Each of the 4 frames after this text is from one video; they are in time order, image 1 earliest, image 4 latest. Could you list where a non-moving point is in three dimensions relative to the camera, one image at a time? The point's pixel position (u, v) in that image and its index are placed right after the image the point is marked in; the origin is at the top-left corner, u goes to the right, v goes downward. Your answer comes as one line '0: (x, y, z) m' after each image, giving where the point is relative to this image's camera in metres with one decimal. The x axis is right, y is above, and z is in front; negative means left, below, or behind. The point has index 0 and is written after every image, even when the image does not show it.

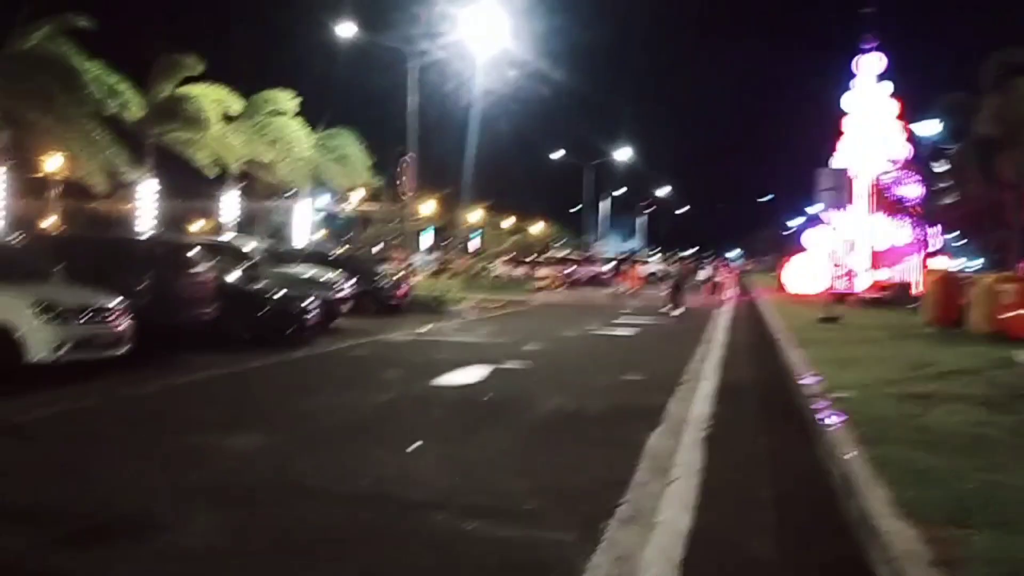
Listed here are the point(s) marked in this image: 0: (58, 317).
0: (-6.9, -0.5, +14.0) m
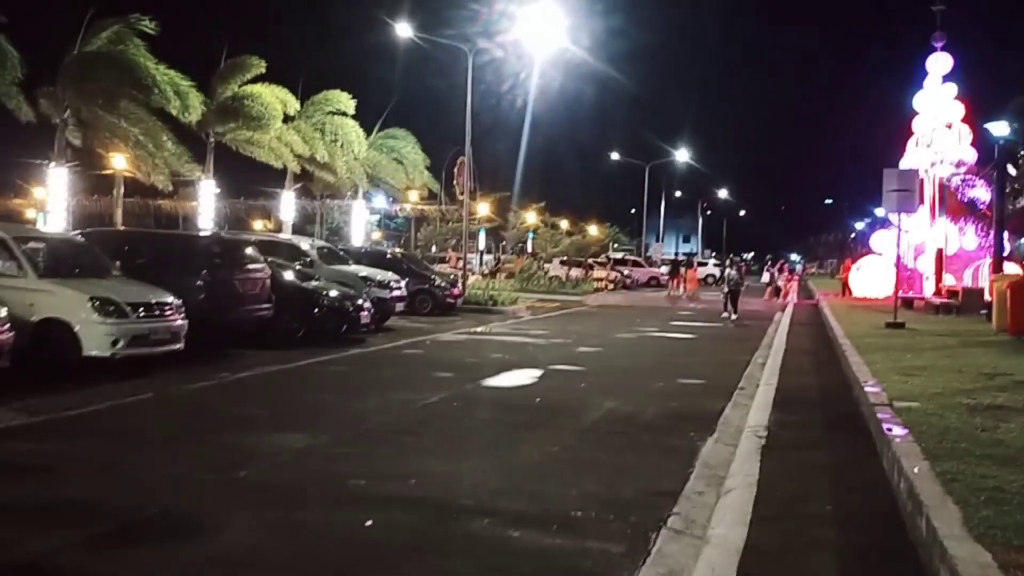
0: (-6.1, -0.4, +14.2) m
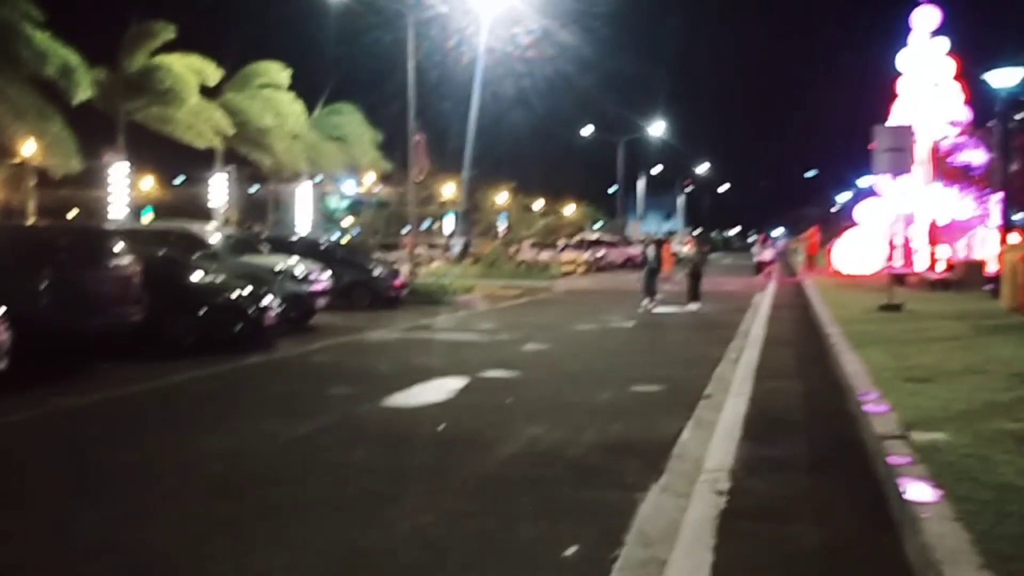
0: (-7.4, -0.5, +11.0) m
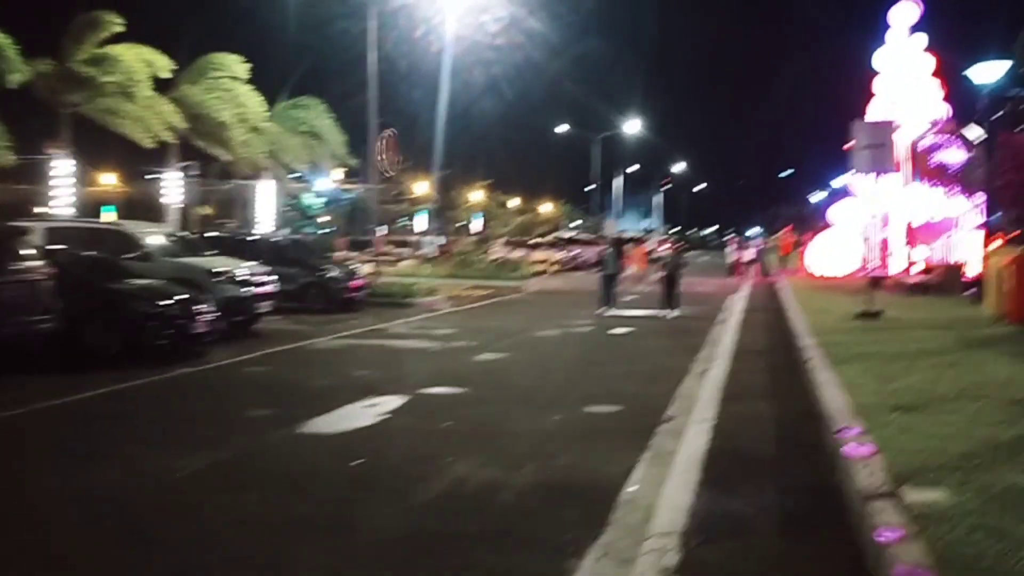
0: (-8.1, -0.6, +9.4) m
